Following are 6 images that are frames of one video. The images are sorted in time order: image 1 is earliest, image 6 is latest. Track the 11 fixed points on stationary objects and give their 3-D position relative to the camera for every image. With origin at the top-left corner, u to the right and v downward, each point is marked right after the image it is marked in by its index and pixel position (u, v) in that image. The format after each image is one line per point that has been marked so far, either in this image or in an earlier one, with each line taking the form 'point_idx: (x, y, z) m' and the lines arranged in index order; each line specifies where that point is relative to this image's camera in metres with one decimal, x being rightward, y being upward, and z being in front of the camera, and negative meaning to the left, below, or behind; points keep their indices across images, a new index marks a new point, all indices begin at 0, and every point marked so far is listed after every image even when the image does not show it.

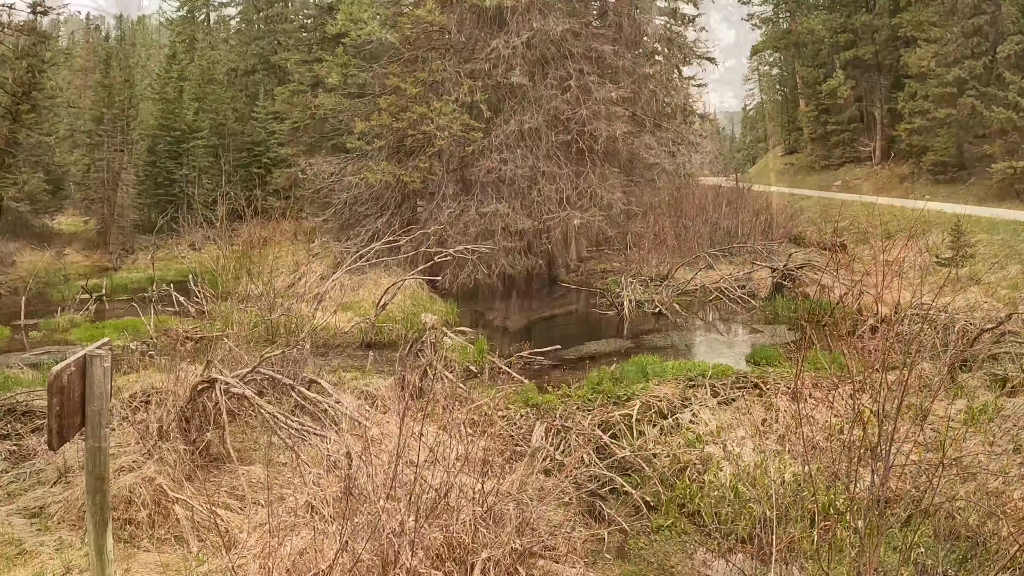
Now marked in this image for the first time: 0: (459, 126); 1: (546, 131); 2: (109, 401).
0: (-0.7, +2.2, +17.2) m
1: (+0.5, +2.3, +18.2) m
2: (-1.3, -0.4, +4.2) m
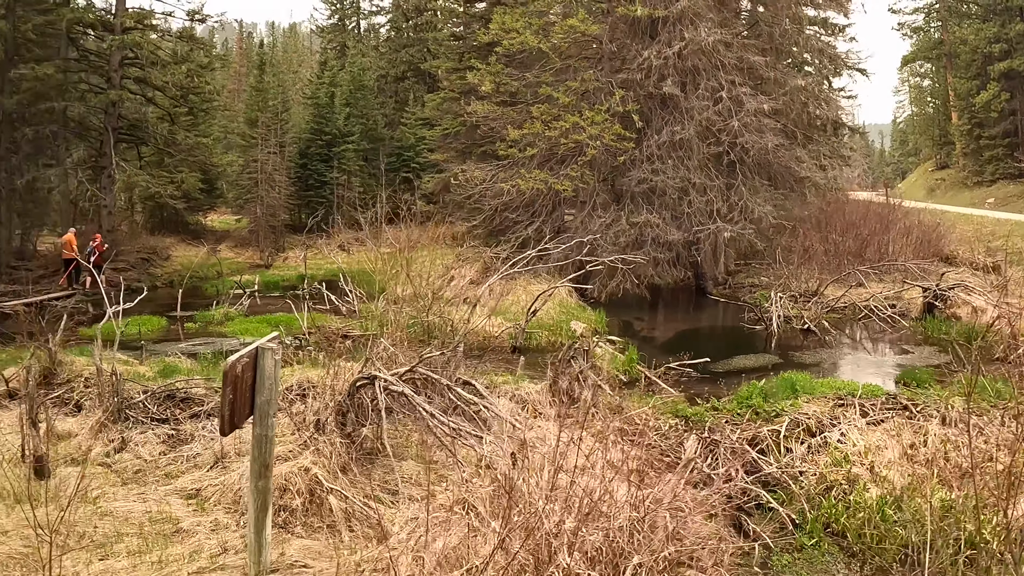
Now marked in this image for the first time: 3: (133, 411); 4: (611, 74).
0: (+1.3, +2.1, +17.3) m
1: (+2.6, +2.1, +18.0) m
2: (-0.8, -0.4, +4.4) m
3: (-2.2, -0.7, +7.4) m
4: (+1.5, +3.2, +18.9) m
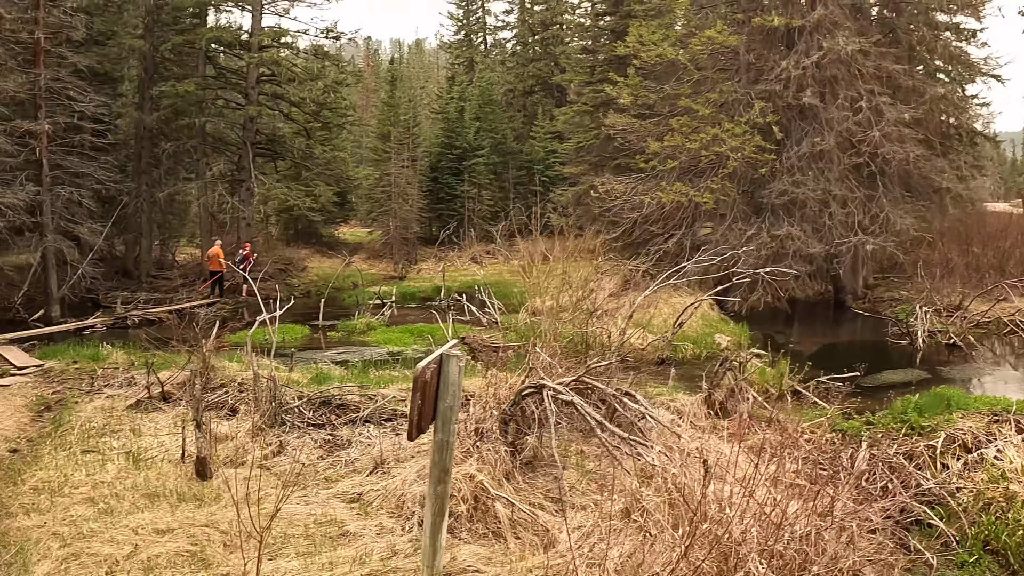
0: (+3.2, +1.9, +17.1) m
1: (+4.5, +1.9, +17.8) m
2: (-0.2, -0.4, +4.5) m
3: (-1.3, -0.8, +7.6) m
4: (+3.5, +3.0, +18.7) m
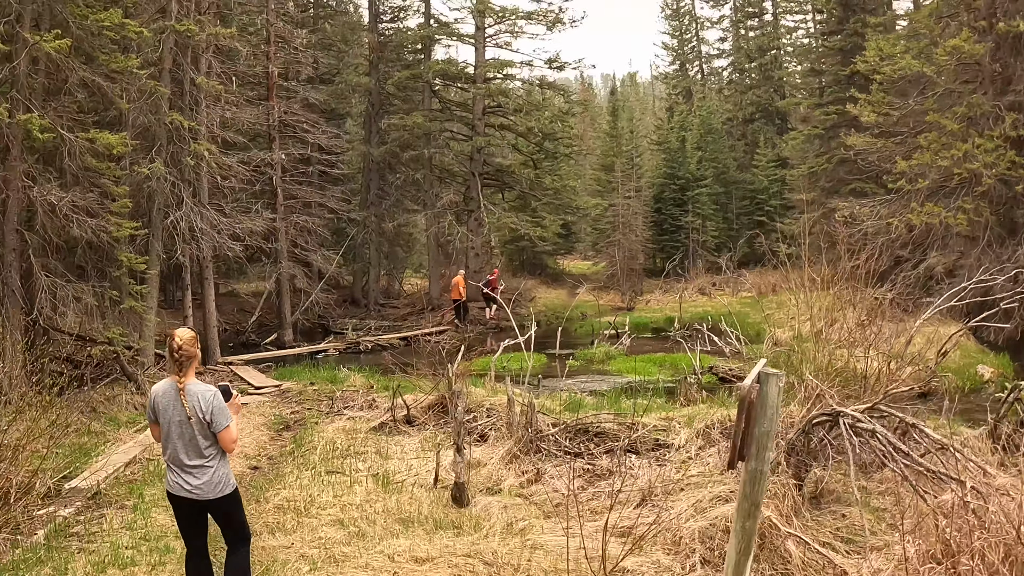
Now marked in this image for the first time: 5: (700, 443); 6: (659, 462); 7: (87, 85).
0: (+6.2, +1.6, +15.8) m
1: (+7.7, +1.5, +16.3) m
2: (+0.8, -0.4, +3.9) m
3: (+0.2, -0.9, +7.2) m
4: (+6.8, +2.6, +17.4) m
5: (+1.1, -0.9, +7.2) m
6: (+0.8, -0.9, +6.9) m
7: (-3.6, +1.7, +10.7) m
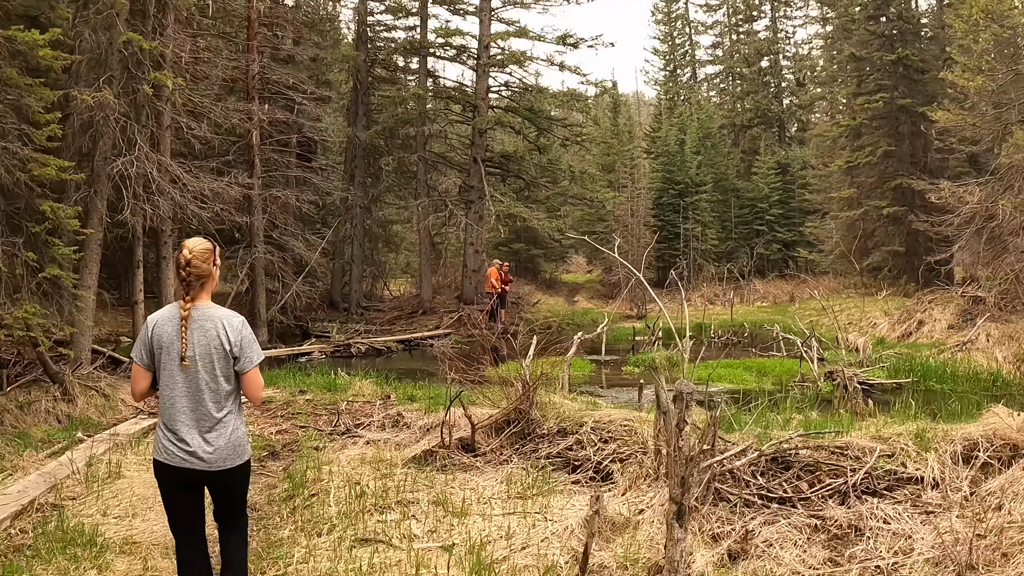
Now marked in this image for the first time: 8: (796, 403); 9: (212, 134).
0: (+6.5, +1.6, +13.2) m
1: (+8.0, +1.5, +13.6) m
2: (+1.4, -0.2, +1.0) m
3: (+0.7, -0.7, +4.3) m
4: (+7.1, +2.6, +14.8) m
5: (+1.6, -0.7, +4.3) m
6: (+1.3, -0.7, +4.0) m
7: (-3.1, +1.9, +7.7) m
8: (+1.6, -0.6, +6.9) m
9: (-2.6, +1.3, +11.0) m
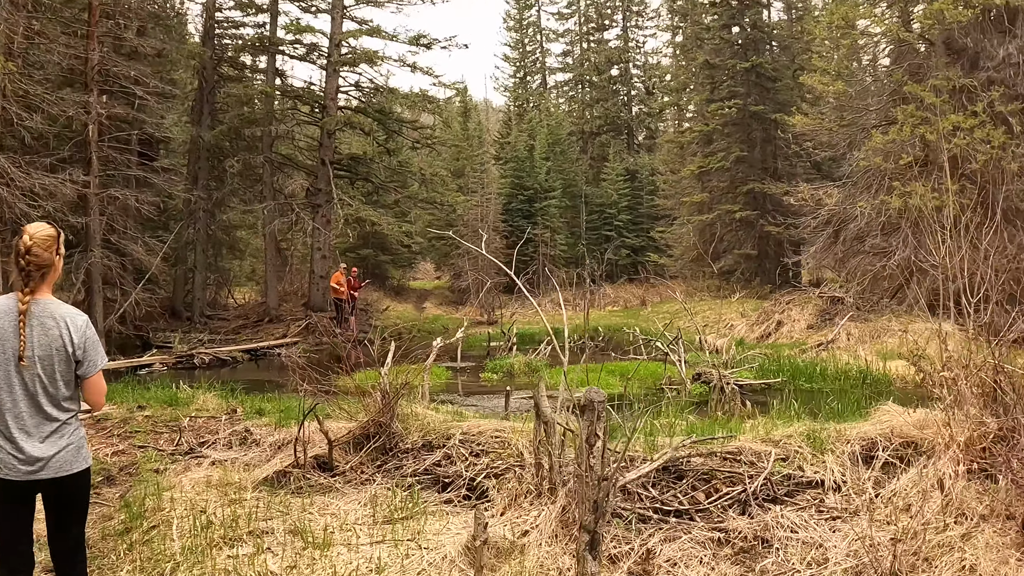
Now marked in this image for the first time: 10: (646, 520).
0: (+5.0, +1.5, +13.4) m
1: (+6.4, +1.5, +14.1) m
2: (+1.4, -0.1, +0.8) m
3: (+0.3, -0.7, +3.9) m
4: (+5.3, +2.6, +15.1) m
5: (+1.2, -0.7, +4.1) m
6: (+0.9, -0.7, +3.8) m
7: (-3.9, +1.9, +6.9) m
8: (+0.8, -0.6, +6.6) m
9: (-3.8, +1.3, +10.2) m
10: (+0.4, -0.7, +3.8) m
